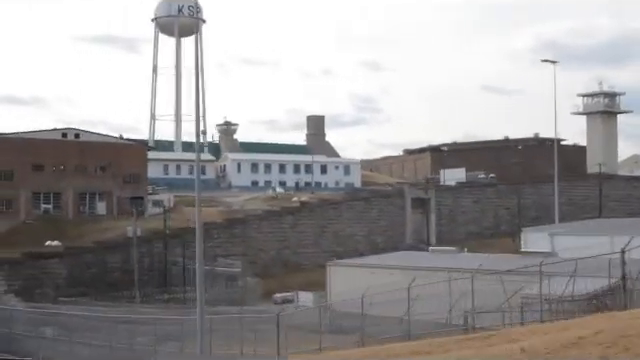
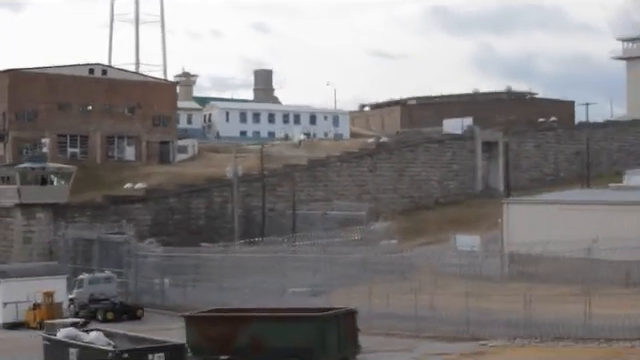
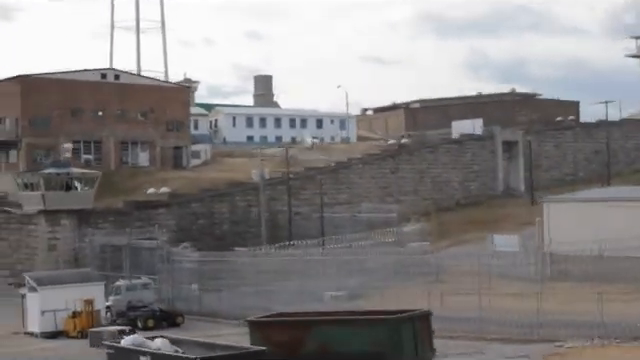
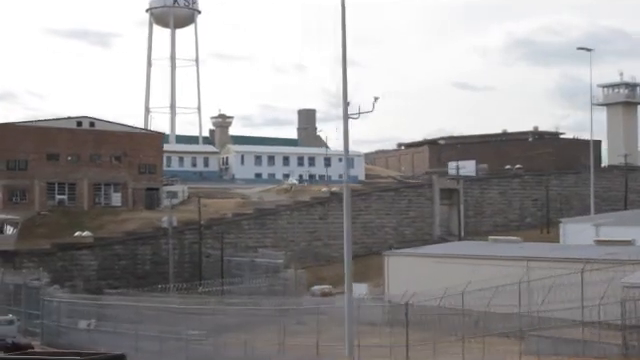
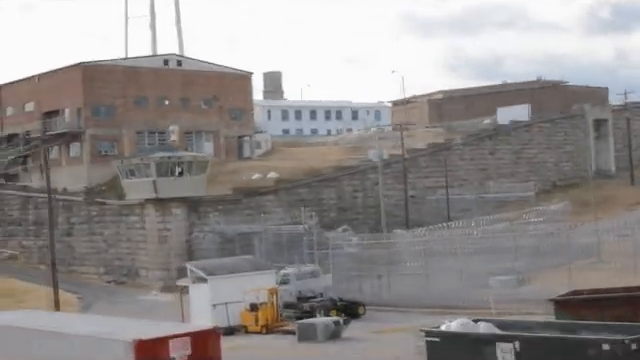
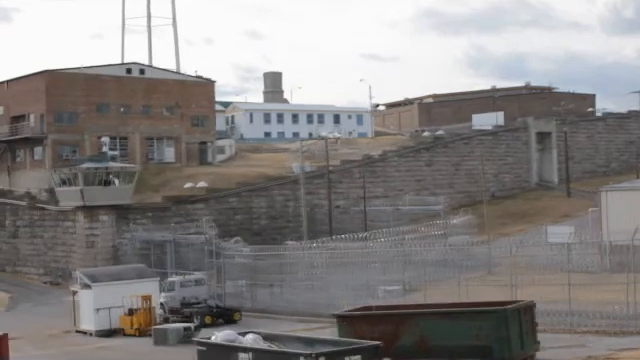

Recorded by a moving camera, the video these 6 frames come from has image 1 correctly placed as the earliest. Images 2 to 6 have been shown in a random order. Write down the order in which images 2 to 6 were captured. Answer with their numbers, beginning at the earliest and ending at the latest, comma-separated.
4, 2, 3, 6, 5
